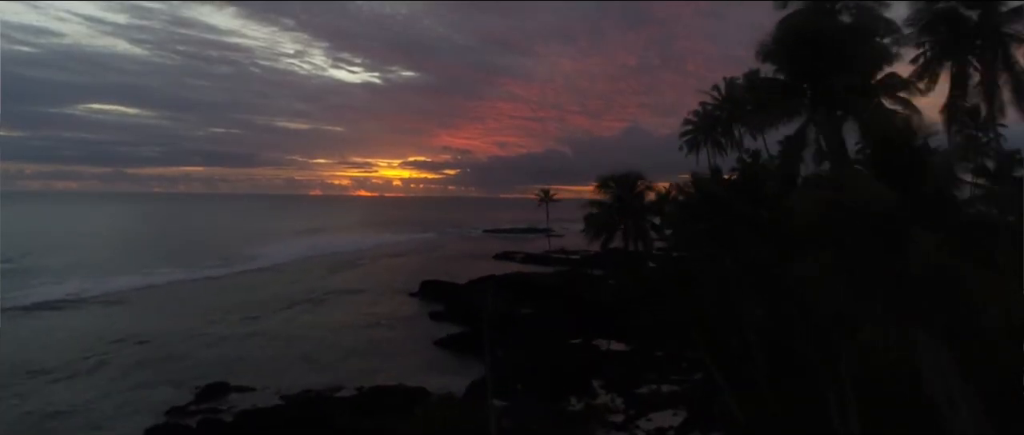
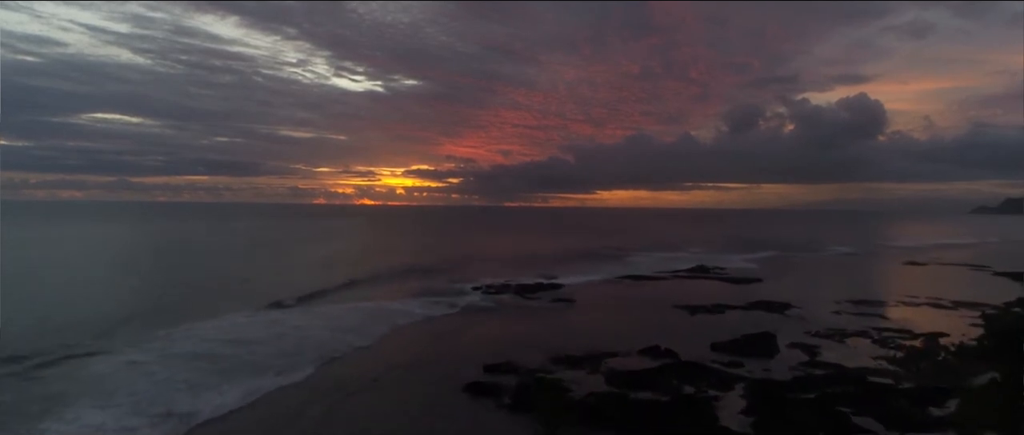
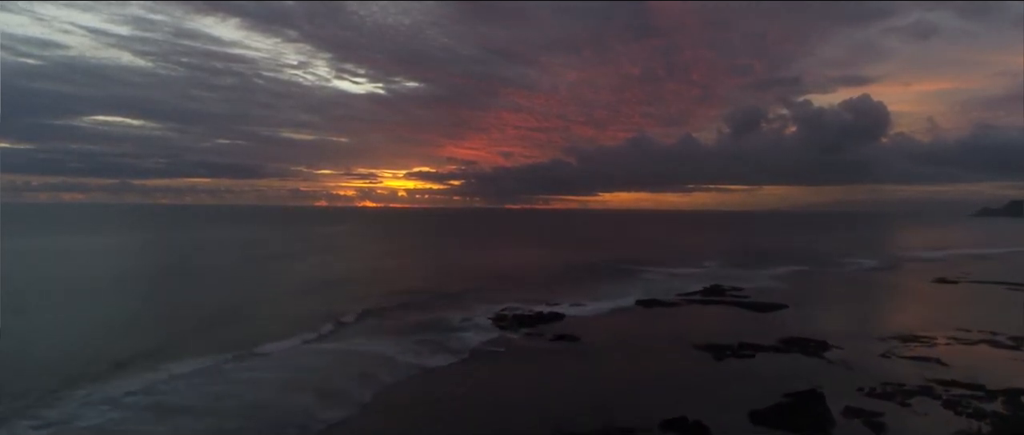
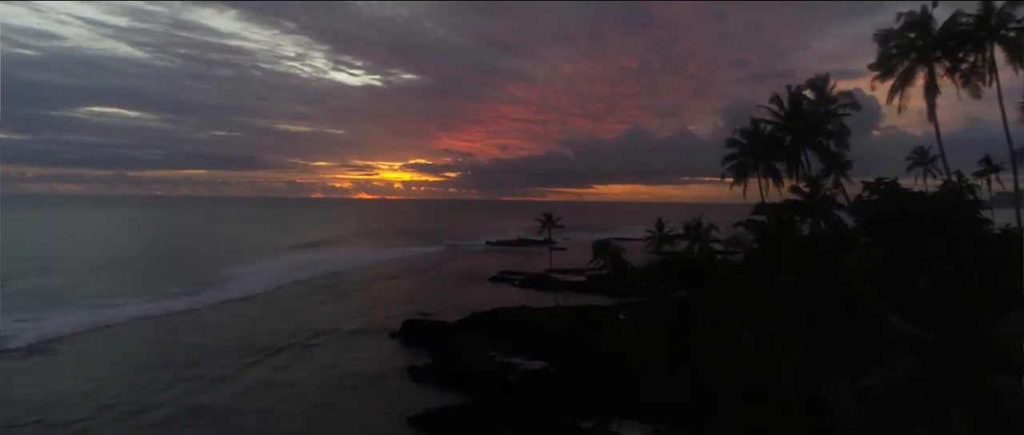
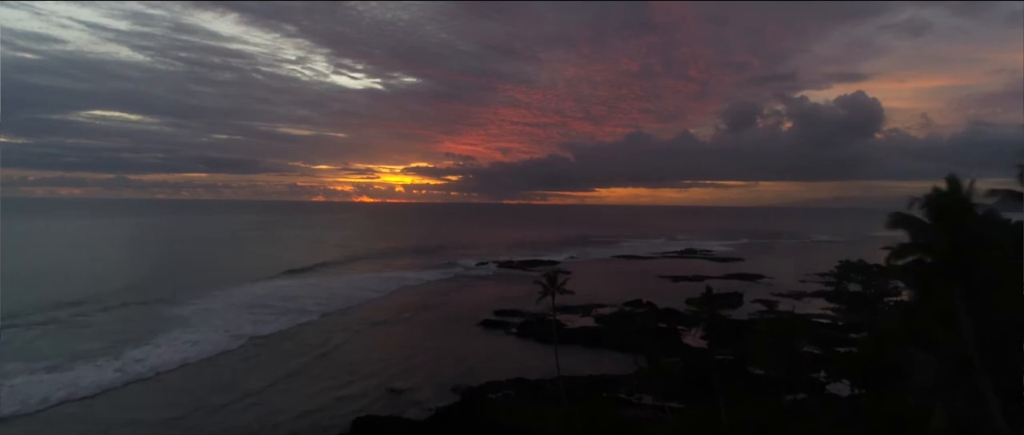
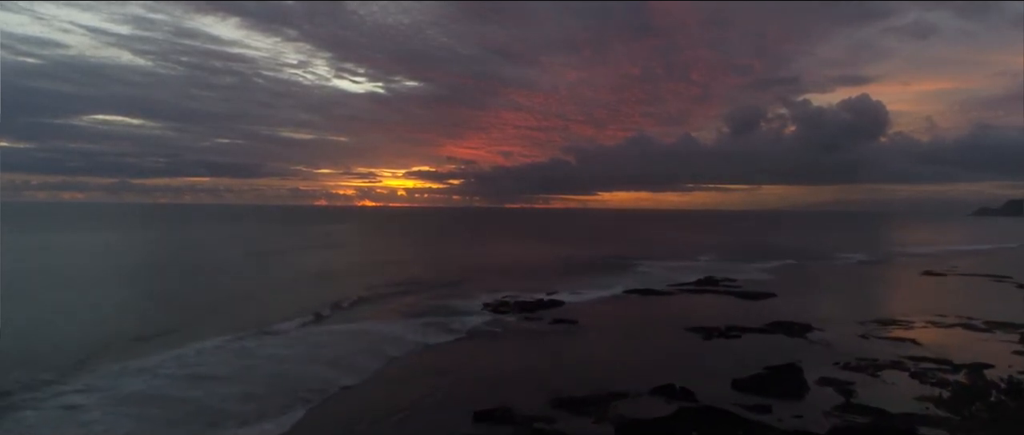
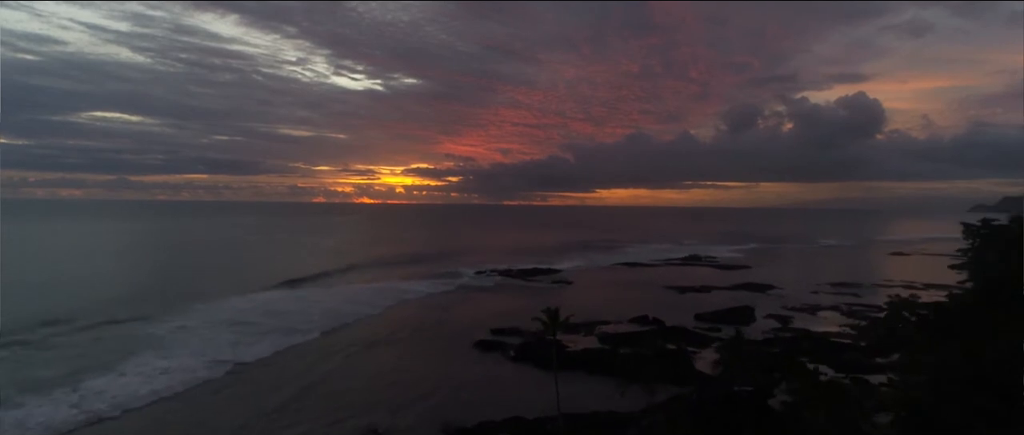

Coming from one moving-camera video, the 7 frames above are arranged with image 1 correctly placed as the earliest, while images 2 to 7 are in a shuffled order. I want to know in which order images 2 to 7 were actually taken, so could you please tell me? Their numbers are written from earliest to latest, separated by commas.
4, 5, 7, 2, 6, 3
